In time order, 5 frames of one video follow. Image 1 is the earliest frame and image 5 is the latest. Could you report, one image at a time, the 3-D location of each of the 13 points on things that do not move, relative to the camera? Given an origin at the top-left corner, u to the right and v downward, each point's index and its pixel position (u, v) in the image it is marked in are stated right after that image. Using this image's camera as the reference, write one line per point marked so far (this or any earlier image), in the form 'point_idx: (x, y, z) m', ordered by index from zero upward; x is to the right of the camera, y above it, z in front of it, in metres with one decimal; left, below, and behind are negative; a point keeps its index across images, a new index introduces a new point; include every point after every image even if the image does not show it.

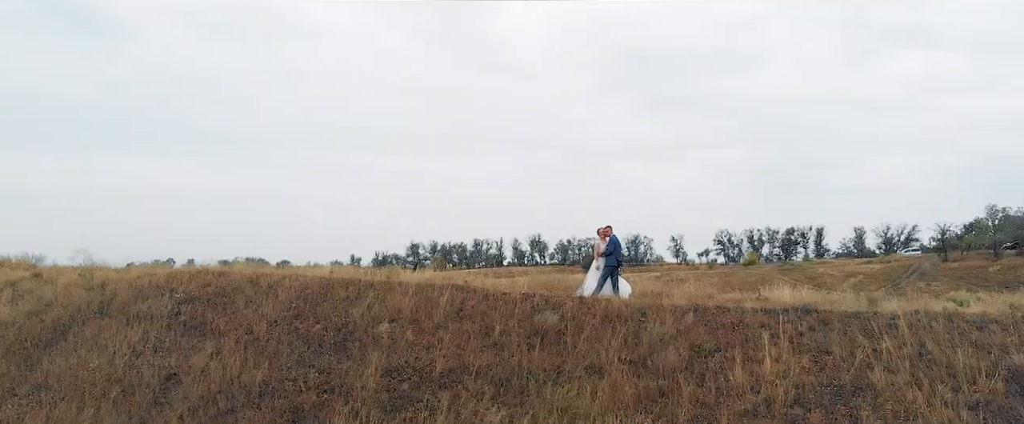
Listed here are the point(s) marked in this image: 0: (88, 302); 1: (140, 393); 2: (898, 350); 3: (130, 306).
0: (-9.7, -2.0, +16.8) m
1: (-6.5, -3.2, +12.9) m
2: (+5.0, -1.8, +9.6) m
3: (-8.4, -2.1, +16.3) m
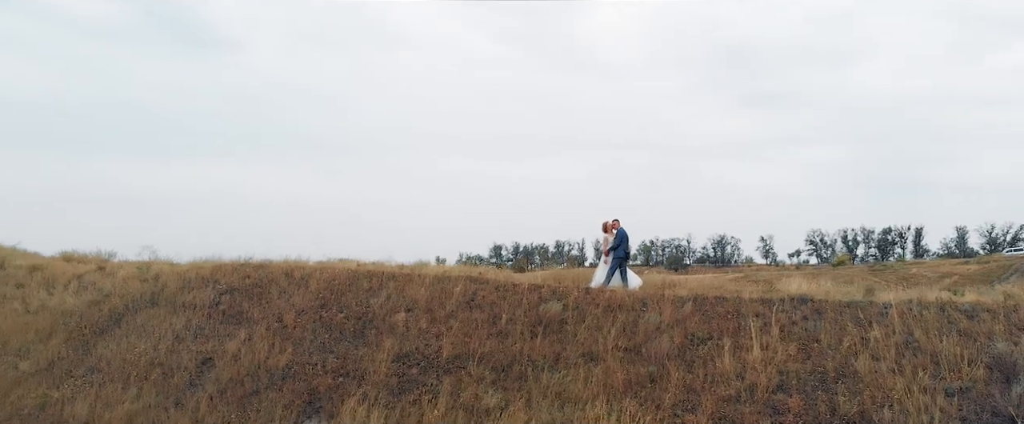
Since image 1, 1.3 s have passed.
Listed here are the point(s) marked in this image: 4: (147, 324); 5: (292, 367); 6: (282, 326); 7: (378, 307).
0: (-9.1, -2.0, +18.1) m
1: (-6.3, -3.1, +13.9) m
2: (+4.8, -1.6, +9.6) m
3: (-7.9, -2.0, +17.4) m
4: (-8.1, -2.5, +16.4) m
5: (-3.9, -2.8, +13.1) m
6: (-4.5, -2.2, +14.5) m
7: (-2.6, -1.8, +14.2) m
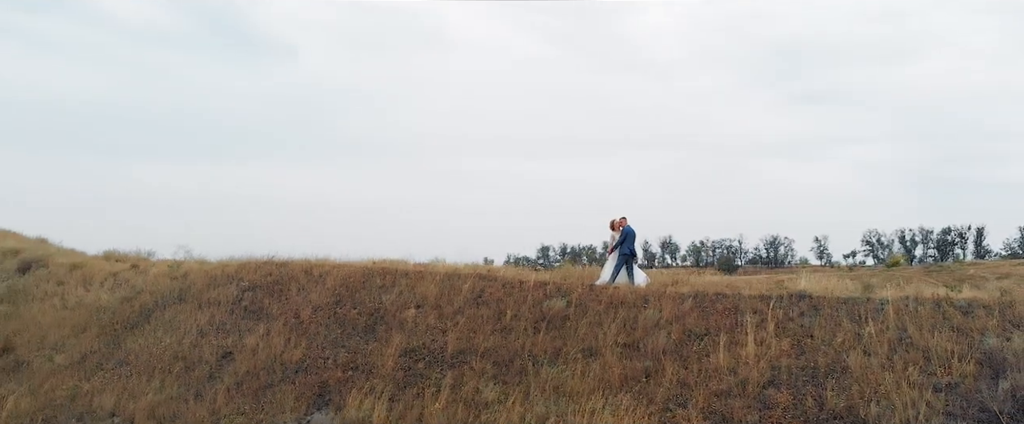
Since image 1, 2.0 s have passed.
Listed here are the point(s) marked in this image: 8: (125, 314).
0: (-8.7, -2.0, +18.8) m
1: (-6.1, -3.1, +14.5) m
2: (+4.7, -1.6, +9.5) m
3: (-7.6, -2.0, +18.1) m
4: (-7.8, -2.5, +17.0) m
5: (-3.8, -2.7, +13.6) m
6: (-4.3, -2.2, +15.0) m
7: (-2.4, -1.8, +14.6) m
8: (-9.5, -2.5, +18.1) m
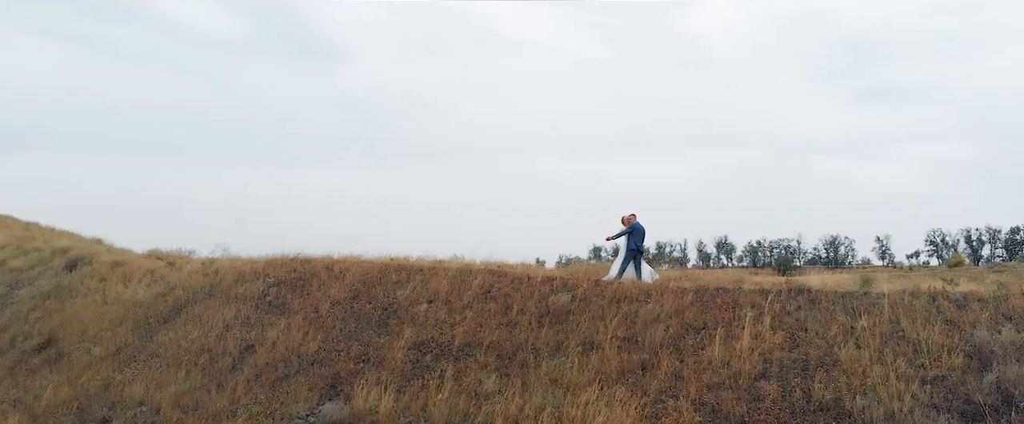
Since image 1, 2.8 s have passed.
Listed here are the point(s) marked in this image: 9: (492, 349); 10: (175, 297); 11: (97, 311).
0: (-8.2, -2.0, +19.6) m
1: (-5.9, -3.0, +15.1) m
2: (+4.7, -1.5, +9.5) m
3: (-7.1, -2.0, +18.8) m
4: (-7.4, -2.4, +17.7) m
5: (-3.6, -2.7, +14.0) m
6: (-4.1, -2.2, +15.5) m
7: (-2.2, -1.7, +14.9) m
8: (-9.0, -2.5, +18.9) m
9: (-0.3, -2.3, +12.3) m
10: (-8.8, -2.2, +19.3) m
11: (-11.0, -2.6, +19.6) m
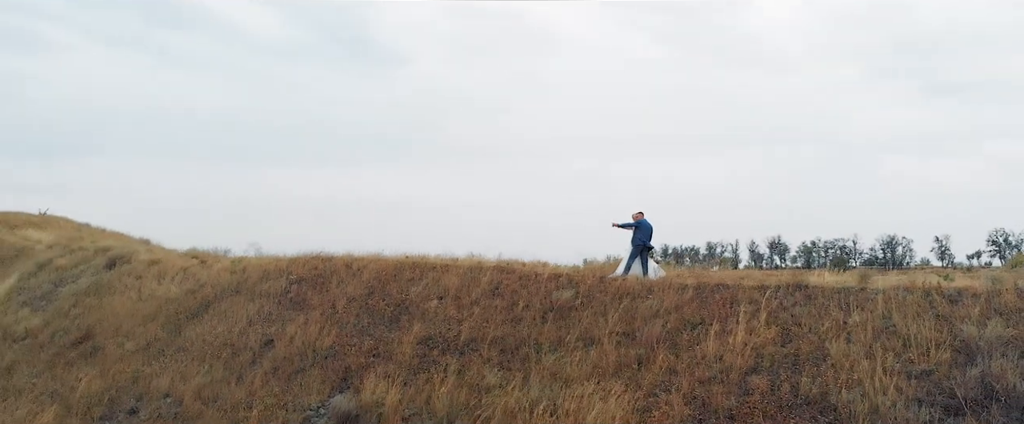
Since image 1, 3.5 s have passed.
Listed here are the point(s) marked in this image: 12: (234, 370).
0: (-7.8, -1.9, +20.3) m
1: (-5.7, -3.0, +15.7) m
2: (+4.5, -1.4, +9.5) m
3: (-6.7, -1.9, +19.4) m
4: (-7.1, -2.4, +18.3) m
5: (-3.5, -2.7, +14.5) m
6: (-3.9, -2.2, +15.9) m
7: (-2.0, -1.7, +15.3) m
8: (-8.6, -2.5, +19.6) m
9: (-0.3, -2.2, +12.6) m
10: (-8.3, -2.2, +20.0) m
11: (-10.6, -2.7, +20.4) m
12: (-5.7, -3.3, +15.2) m
